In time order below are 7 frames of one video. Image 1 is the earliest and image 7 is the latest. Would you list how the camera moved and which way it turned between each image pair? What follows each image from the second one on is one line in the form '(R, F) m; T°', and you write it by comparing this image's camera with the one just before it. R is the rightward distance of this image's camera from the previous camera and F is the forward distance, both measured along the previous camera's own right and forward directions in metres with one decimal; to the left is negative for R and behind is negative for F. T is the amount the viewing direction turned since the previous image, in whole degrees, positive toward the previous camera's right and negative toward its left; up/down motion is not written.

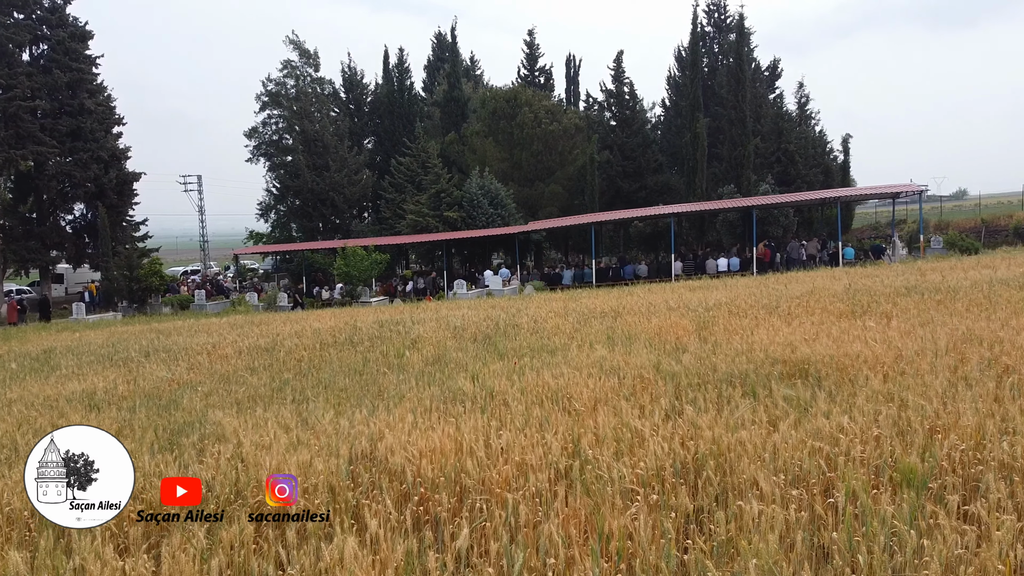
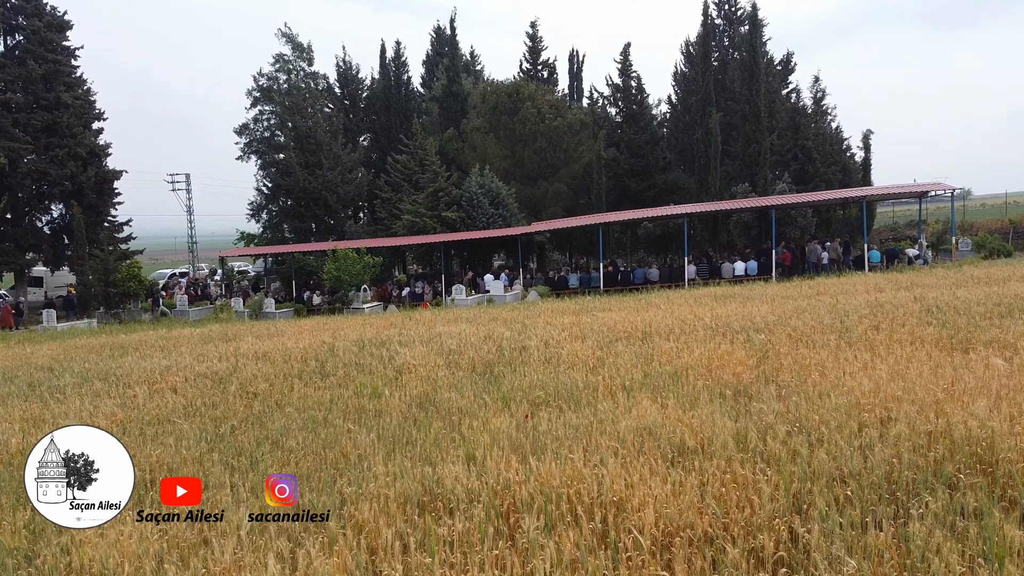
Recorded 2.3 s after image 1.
(-0.1, +1.5) m; 0°
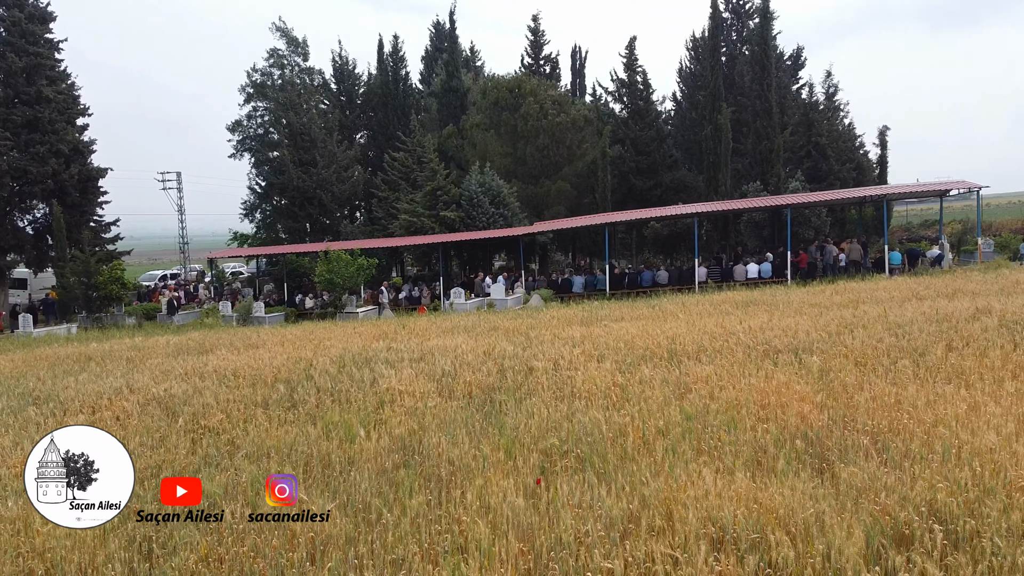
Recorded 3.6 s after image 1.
(0.0, +1.1) m; 0°
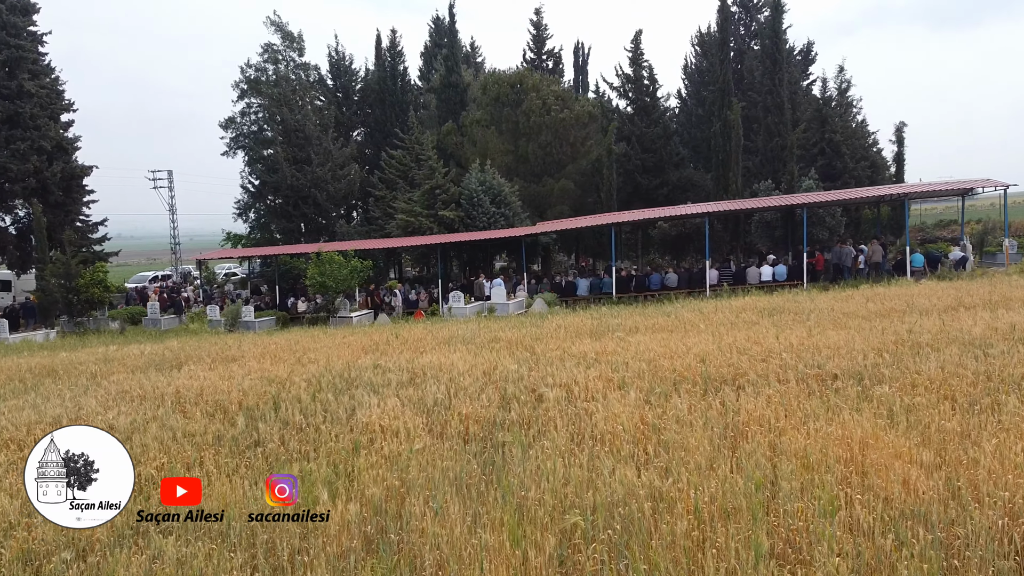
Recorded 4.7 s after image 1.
(0.0, +1.0) m; 0°
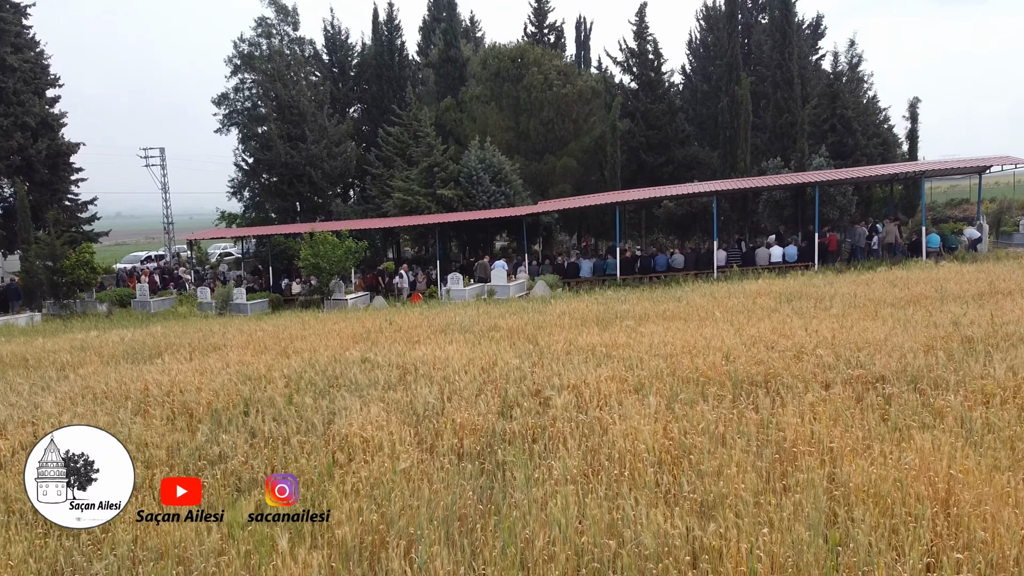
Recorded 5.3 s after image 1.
(0.0, +0.7) m; 0°
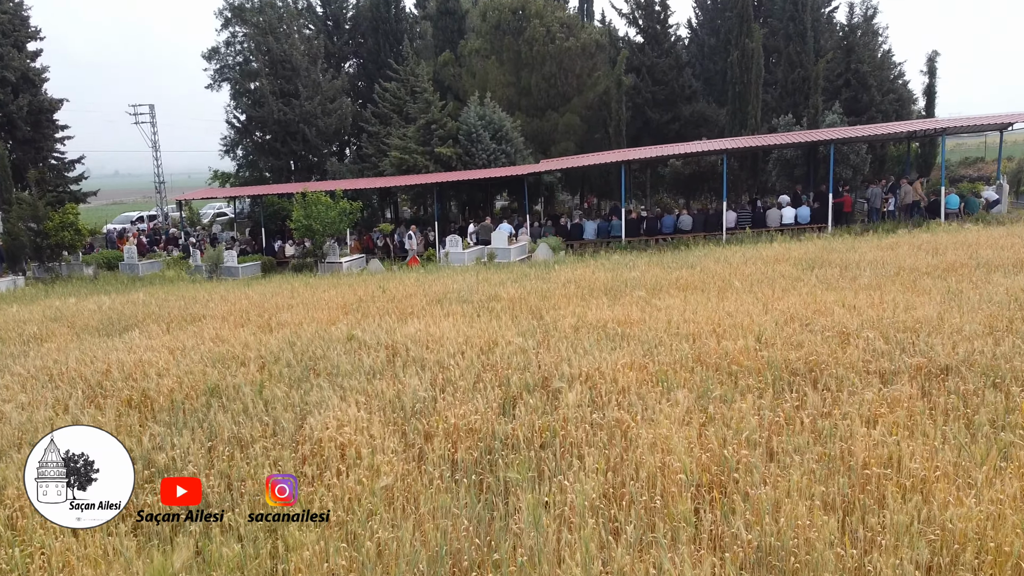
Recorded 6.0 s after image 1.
(0.0, +0.7) m; 0°
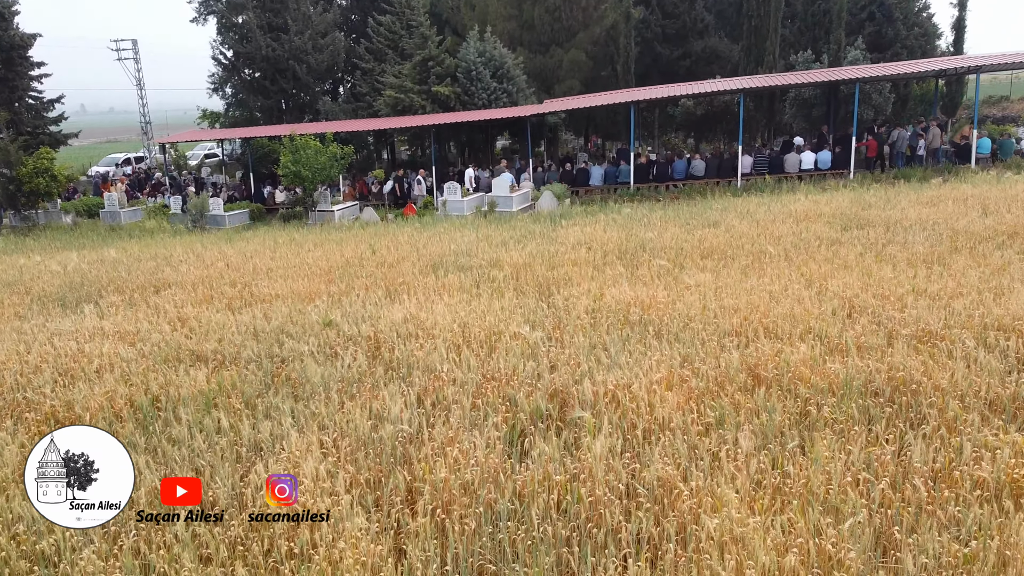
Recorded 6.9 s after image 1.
(0.0, +1.0) m; 0°
